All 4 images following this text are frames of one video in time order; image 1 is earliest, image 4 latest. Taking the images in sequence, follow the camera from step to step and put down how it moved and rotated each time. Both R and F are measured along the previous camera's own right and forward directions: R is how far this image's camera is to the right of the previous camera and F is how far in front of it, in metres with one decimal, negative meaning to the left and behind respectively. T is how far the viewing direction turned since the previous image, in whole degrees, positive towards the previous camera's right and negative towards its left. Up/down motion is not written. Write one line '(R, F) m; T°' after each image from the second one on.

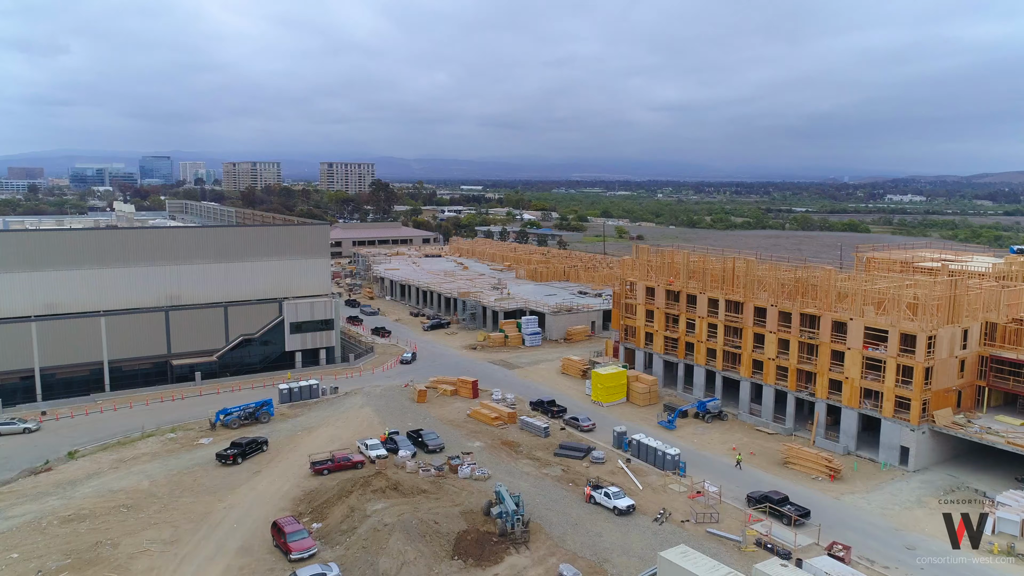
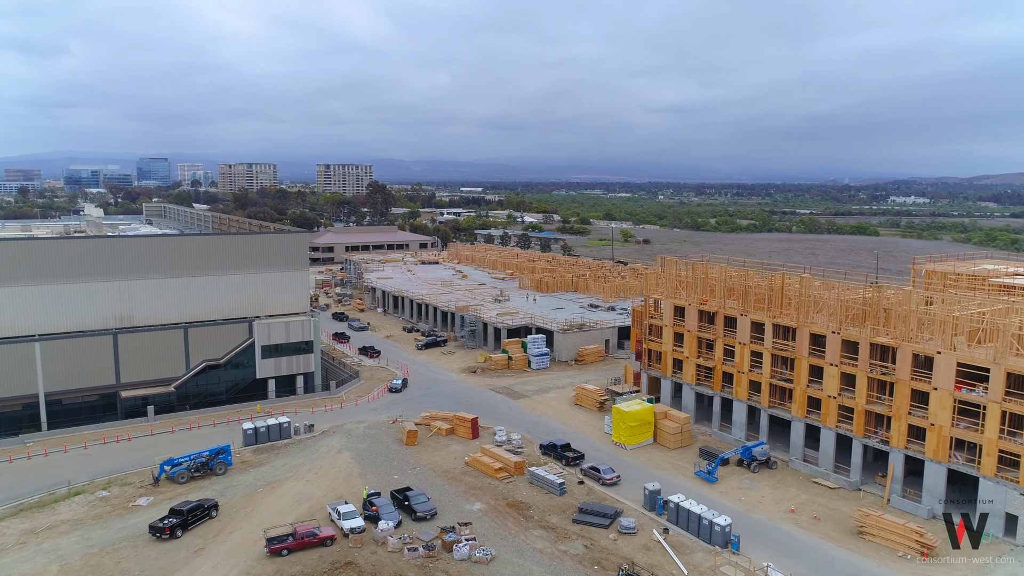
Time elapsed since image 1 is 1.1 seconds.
(-0.2, +5.6) m; 0°
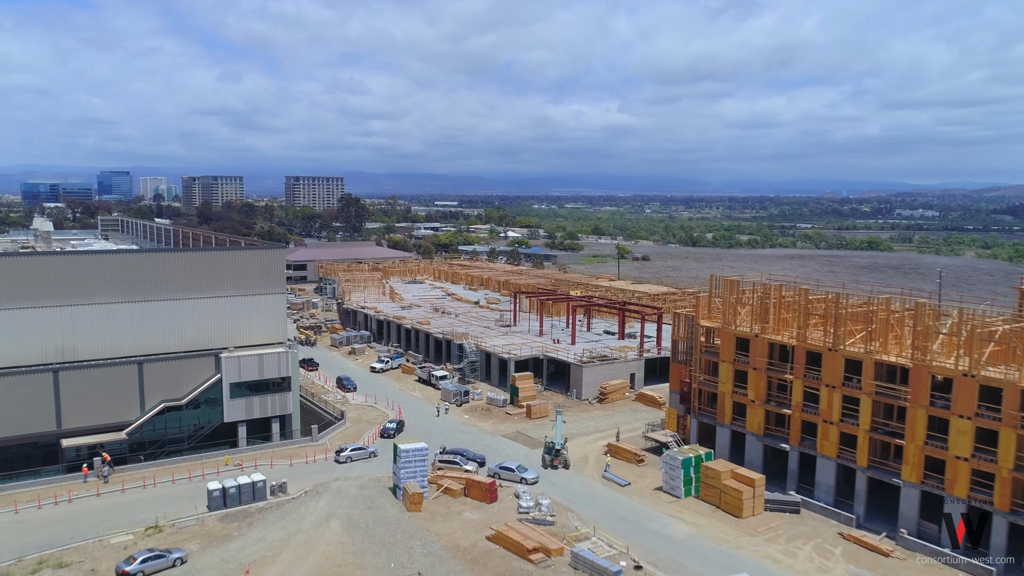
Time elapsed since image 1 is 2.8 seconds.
(-1.5, +6.0) m; +2°
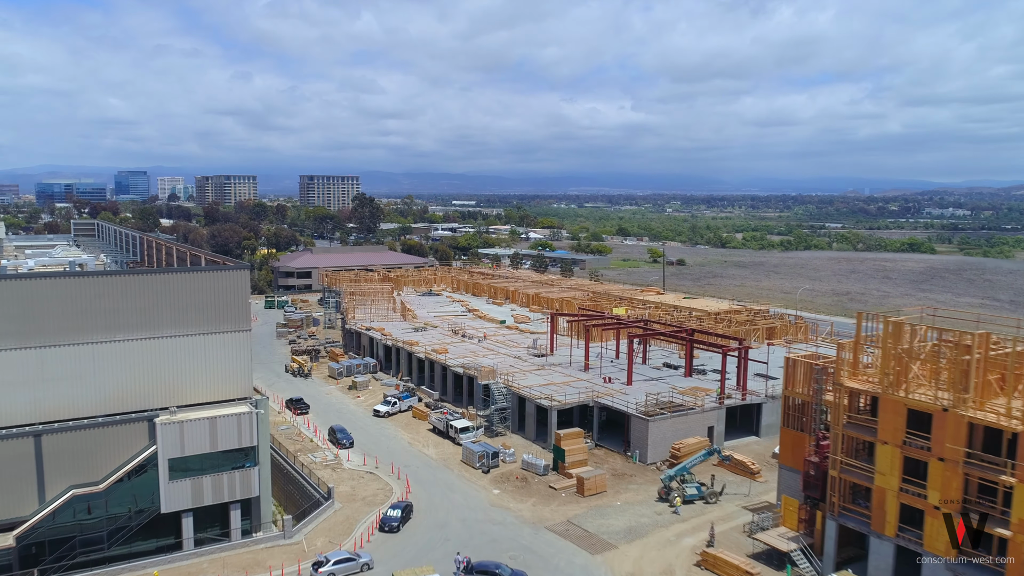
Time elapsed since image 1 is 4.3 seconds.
(-0.7, +9.1) m; -1°
